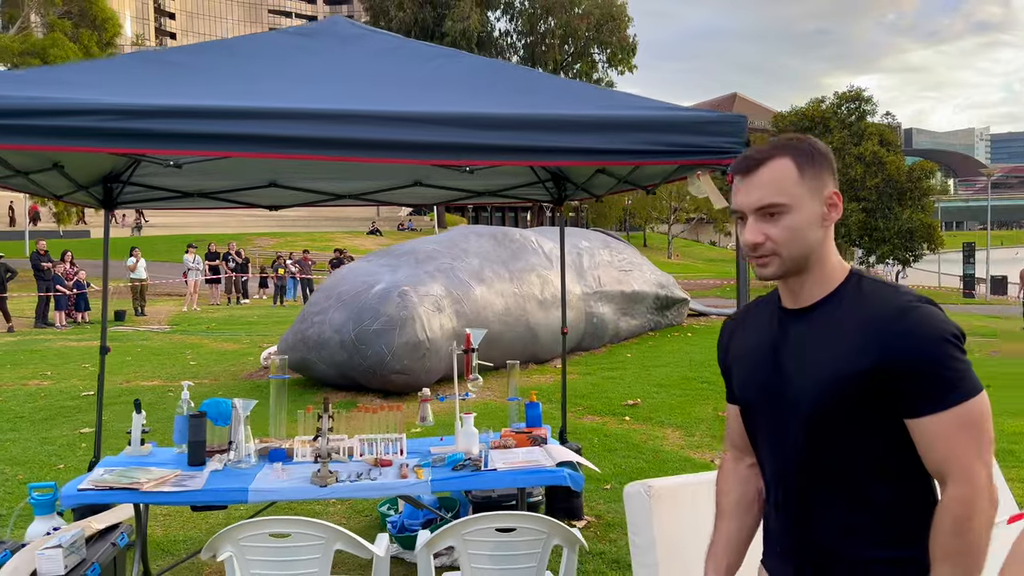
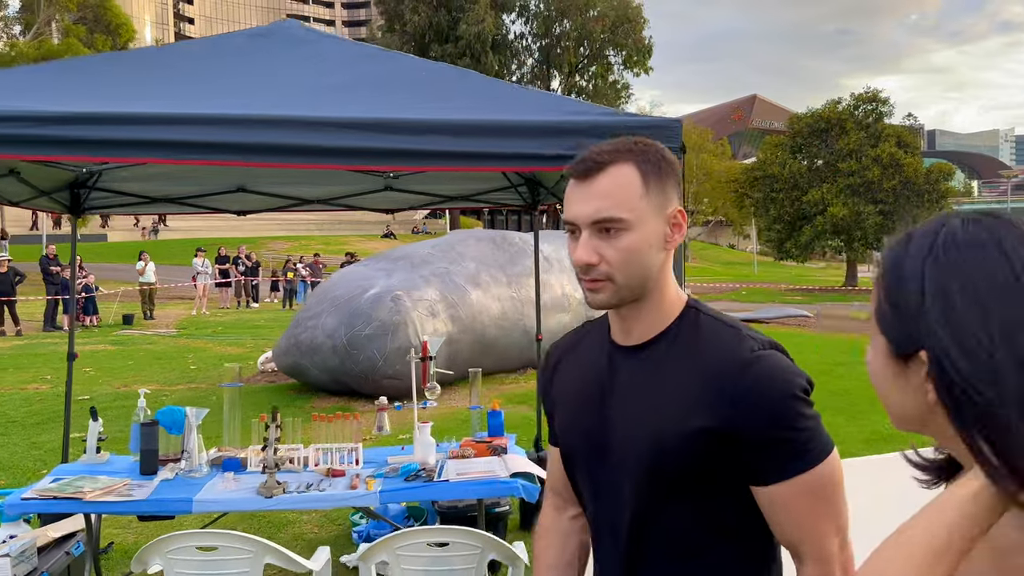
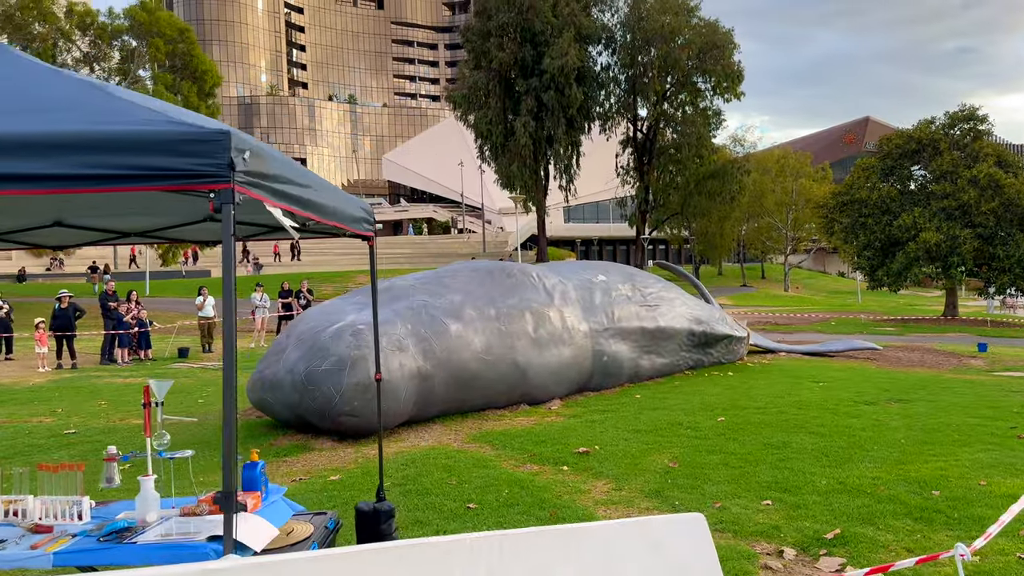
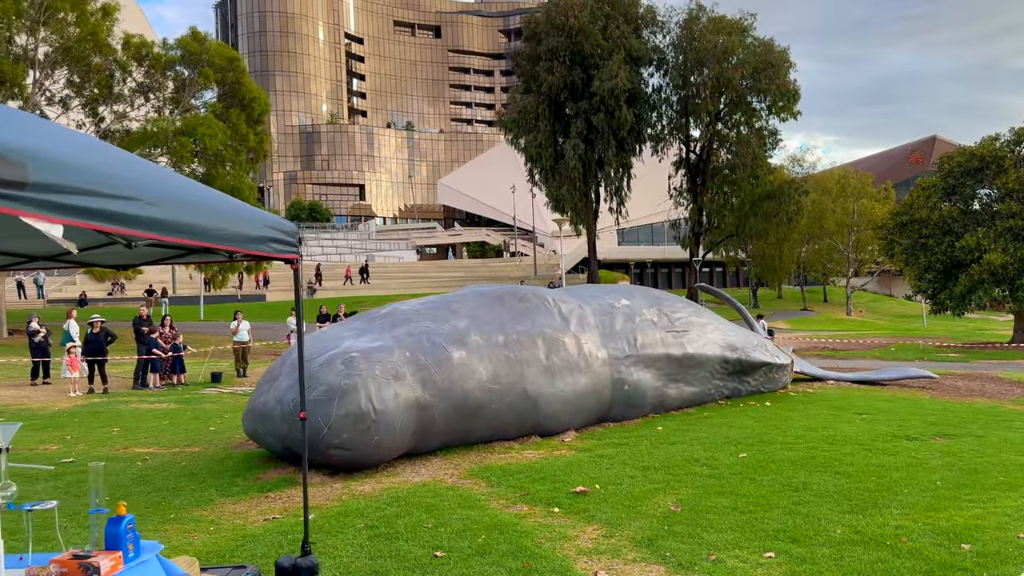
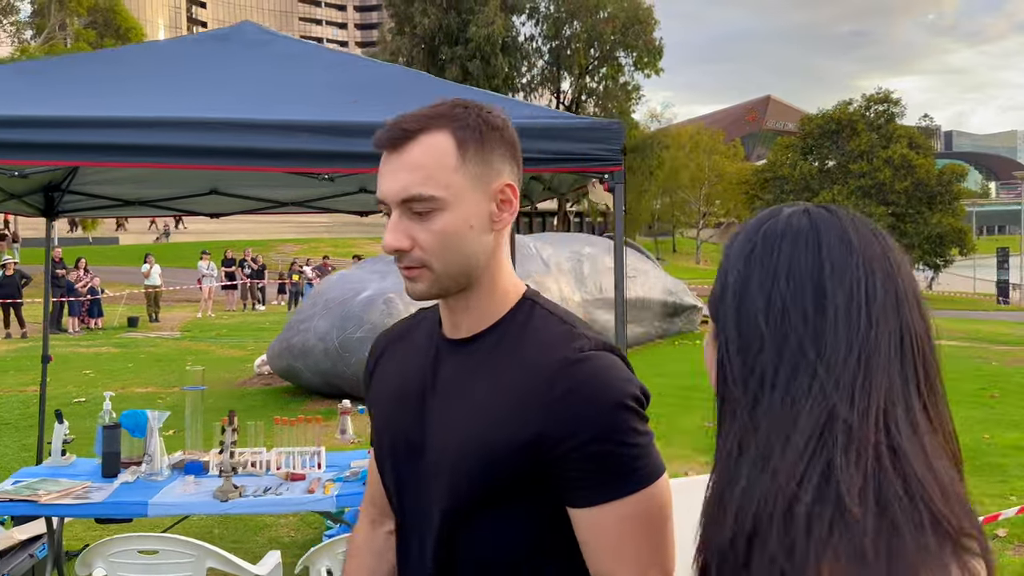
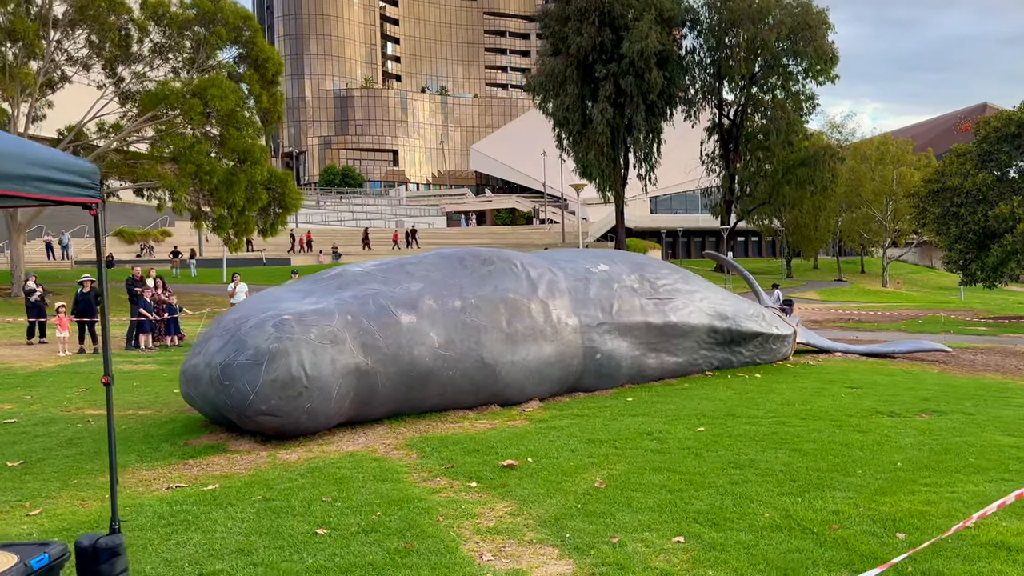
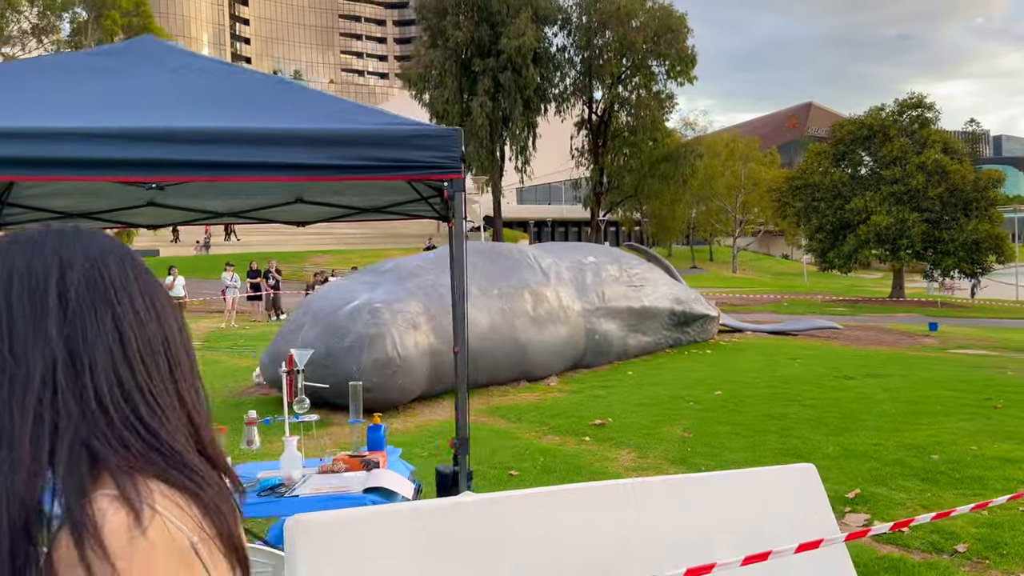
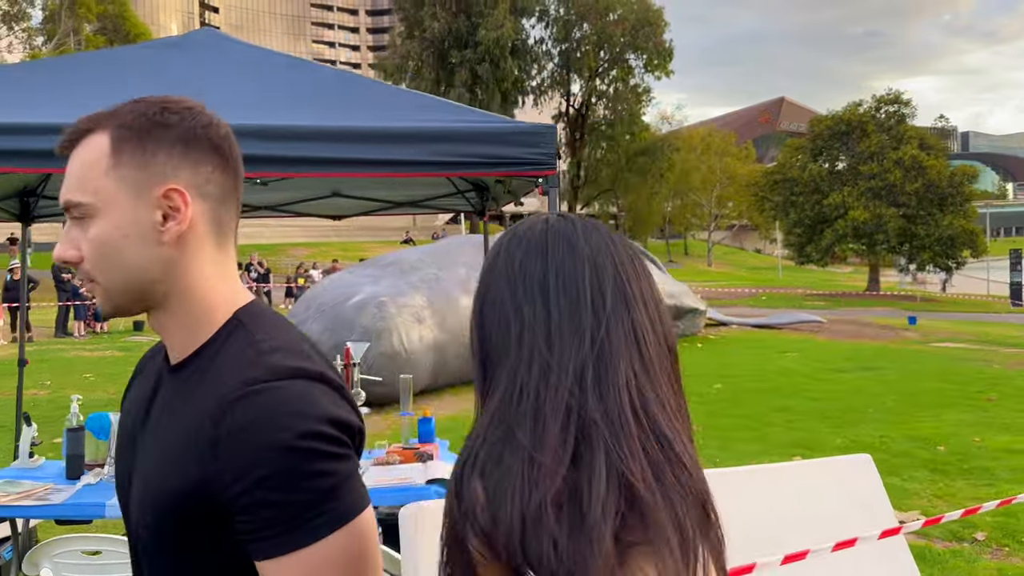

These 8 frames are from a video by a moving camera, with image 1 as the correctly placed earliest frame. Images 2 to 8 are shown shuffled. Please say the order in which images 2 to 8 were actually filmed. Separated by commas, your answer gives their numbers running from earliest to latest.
2, 5, 8, 7, 3, 4, 6
